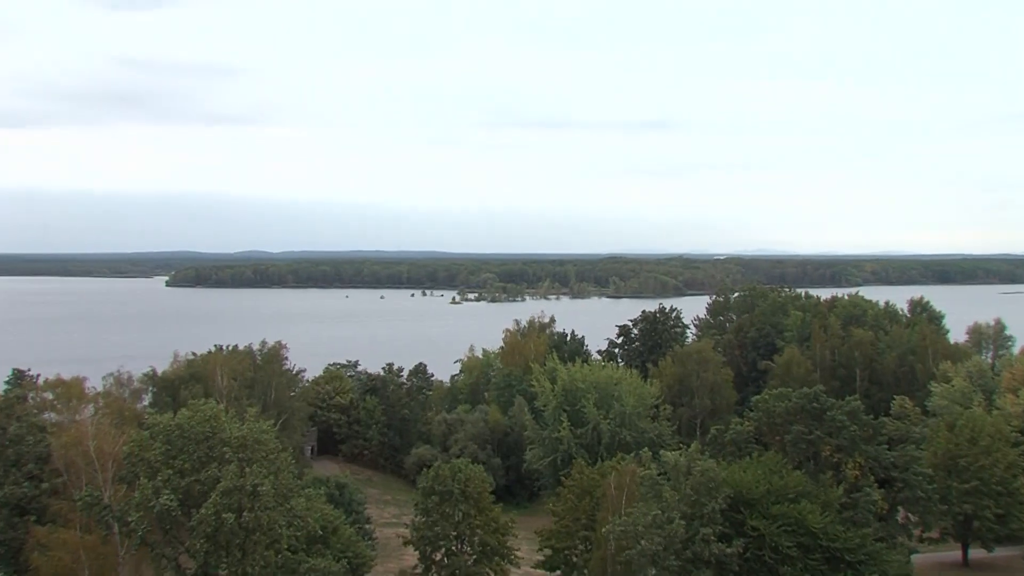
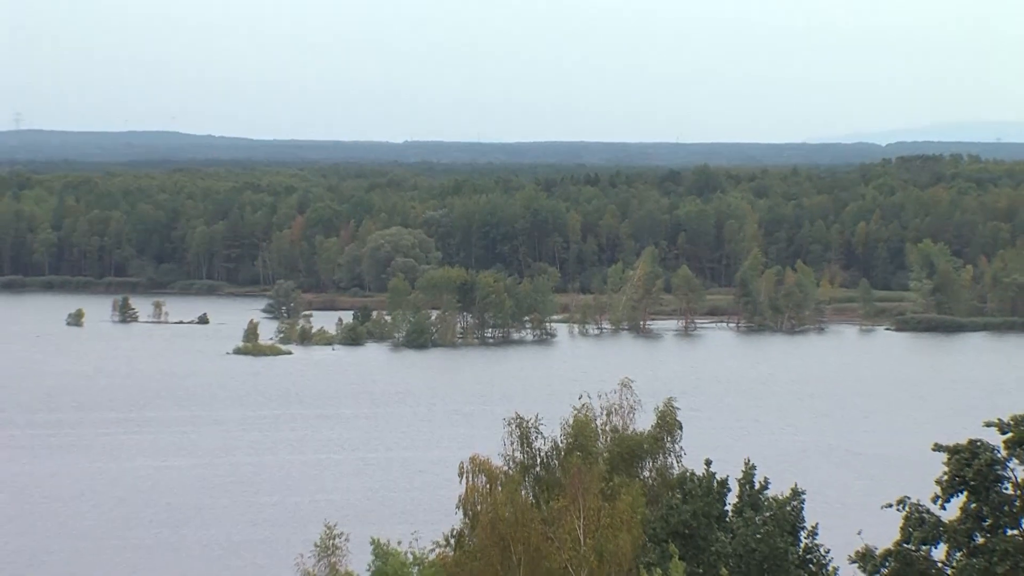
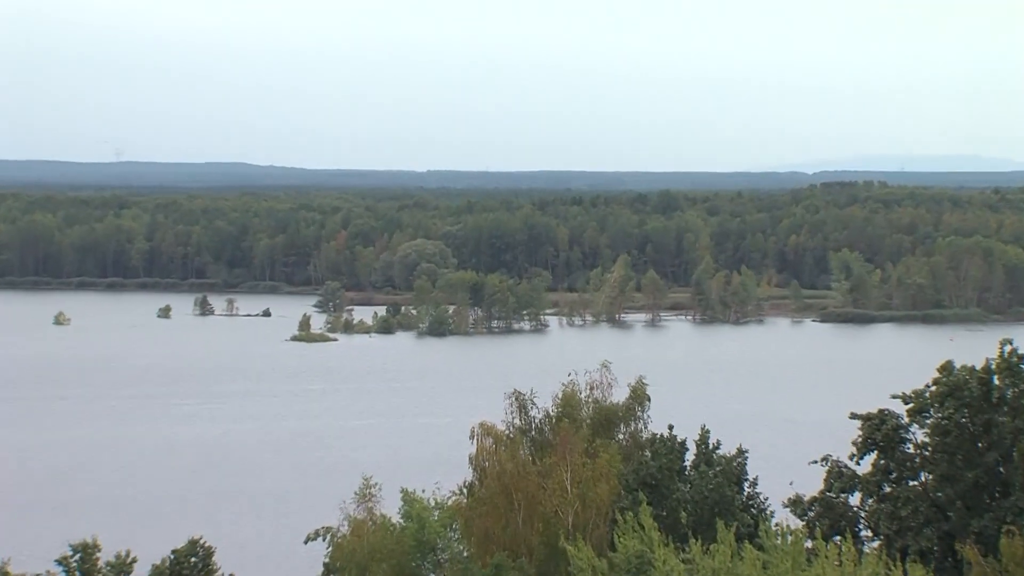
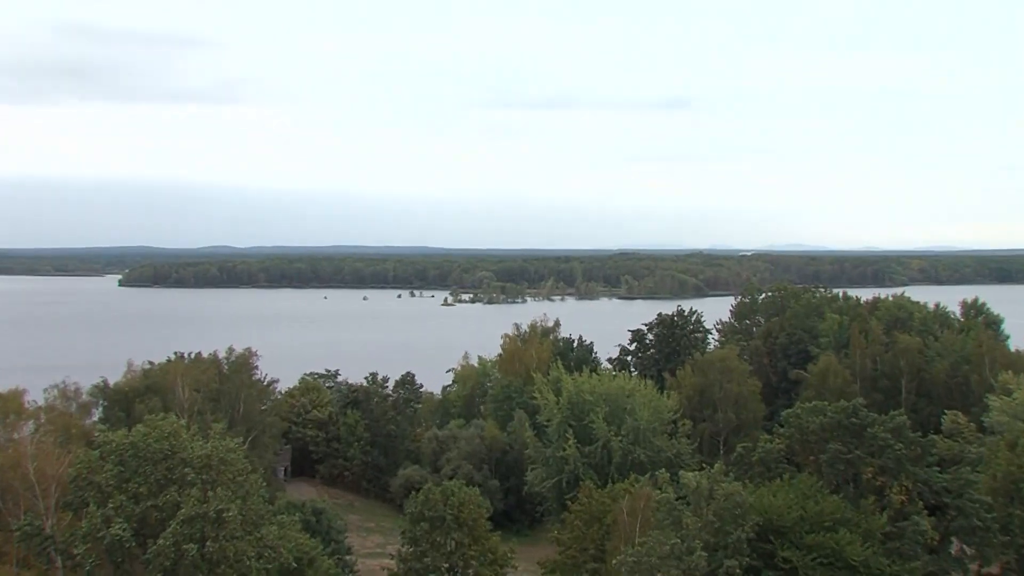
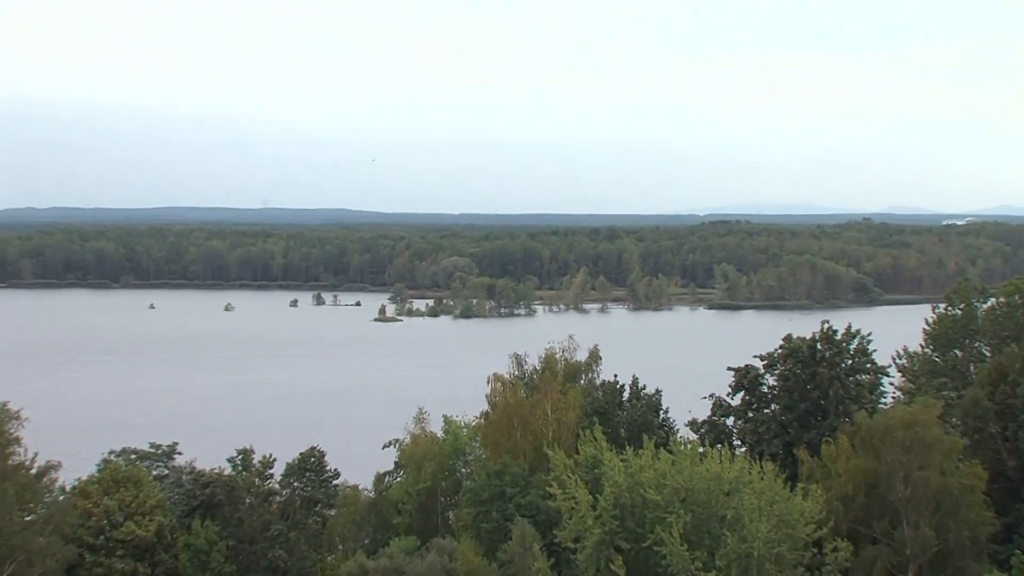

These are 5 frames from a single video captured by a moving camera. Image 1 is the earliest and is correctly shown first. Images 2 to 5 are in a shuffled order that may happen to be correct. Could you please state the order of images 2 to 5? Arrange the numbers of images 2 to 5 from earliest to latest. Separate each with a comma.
4, 5, 3, 2
